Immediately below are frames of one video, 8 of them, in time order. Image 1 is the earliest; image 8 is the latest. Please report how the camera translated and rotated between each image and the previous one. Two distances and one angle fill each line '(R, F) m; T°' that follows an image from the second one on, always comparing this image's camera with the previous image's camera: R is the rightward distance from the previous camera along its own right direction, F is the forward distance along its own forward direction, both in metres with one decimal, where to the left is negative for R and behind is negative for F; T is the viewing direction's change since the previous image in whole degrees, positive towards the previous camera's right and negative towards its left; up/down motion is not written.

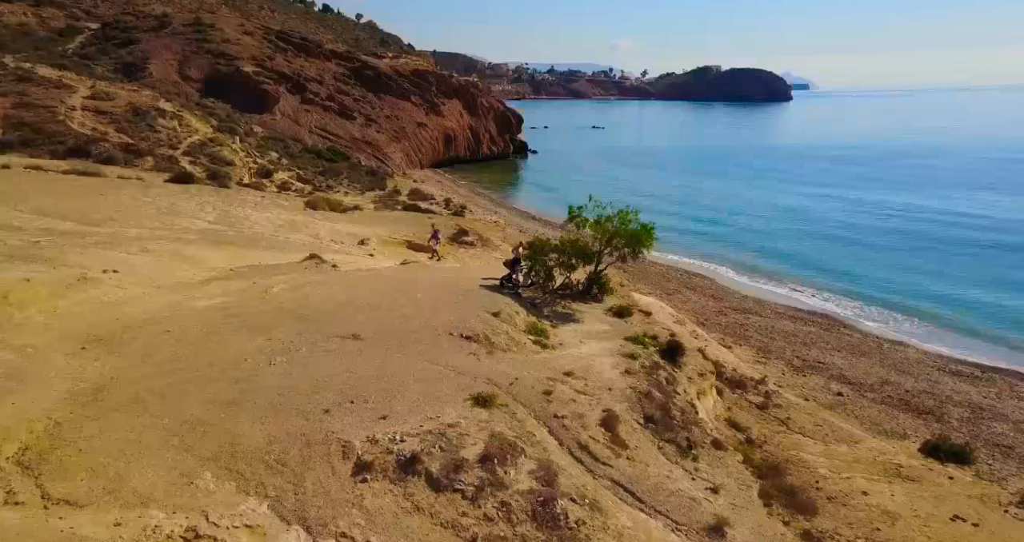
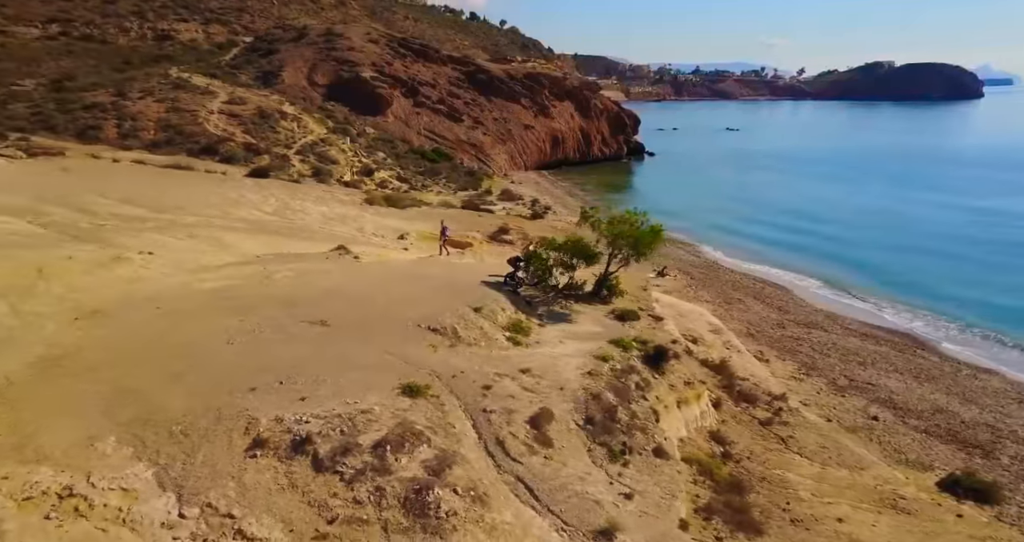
(+2.3, +0.4) m; -9°
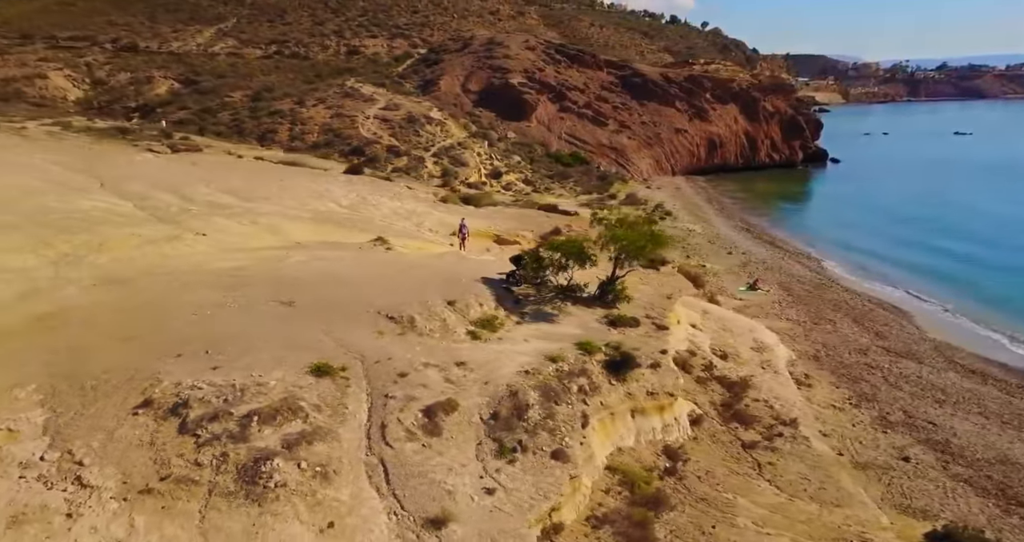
(+3.1, +0.4) m; -12°
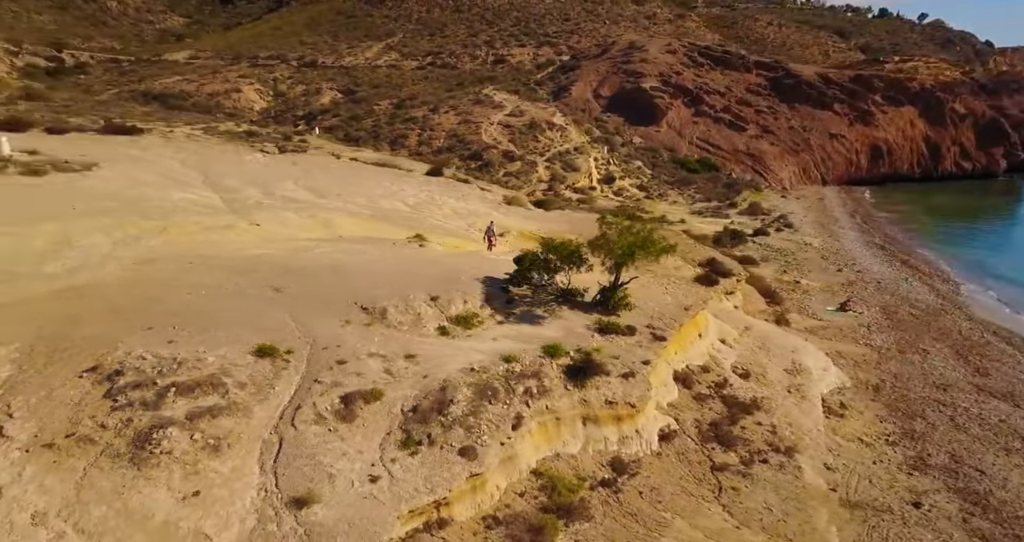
(+2.8, +0.3) m; -11°
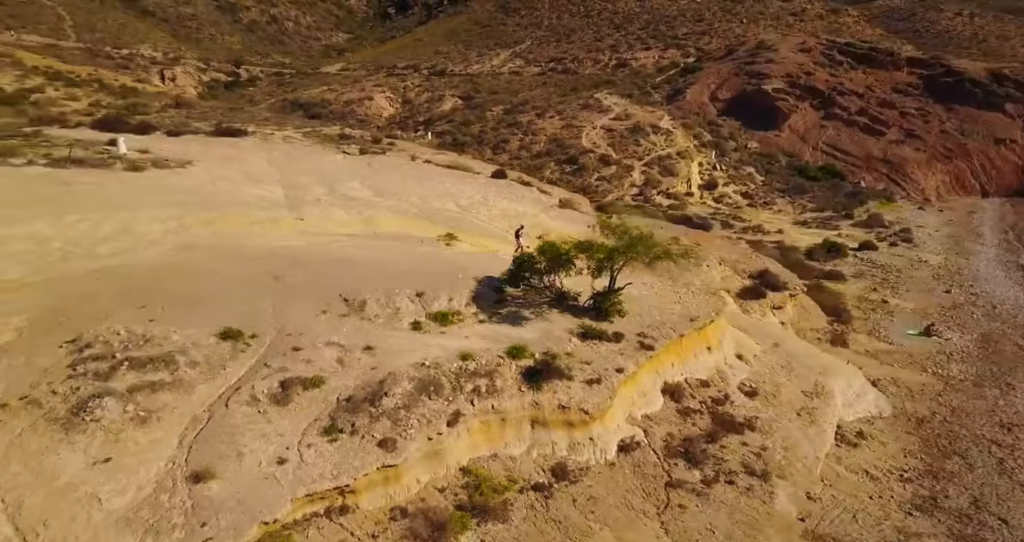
(+2.4, +0.2) m; -9°
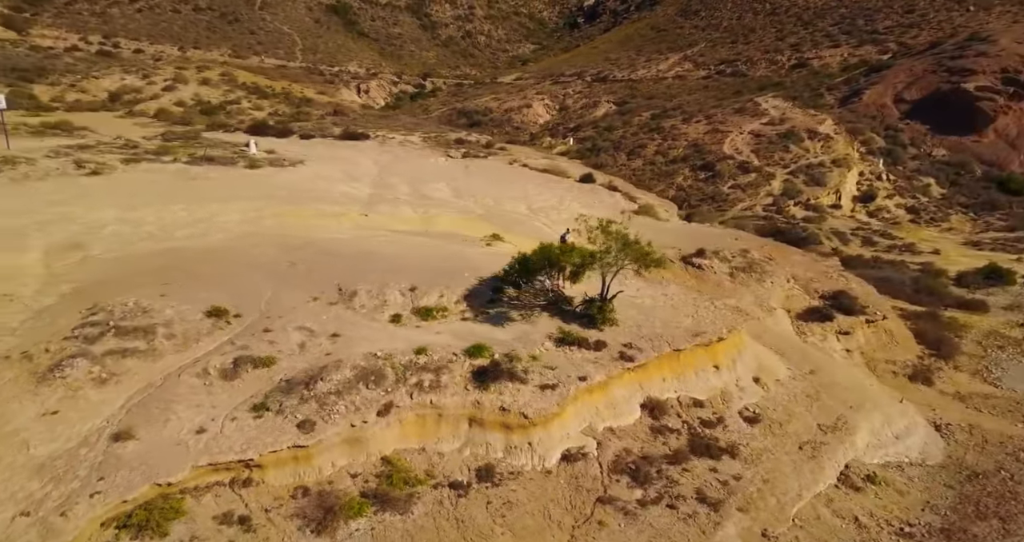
(+3.2, +0.3) m; -12°
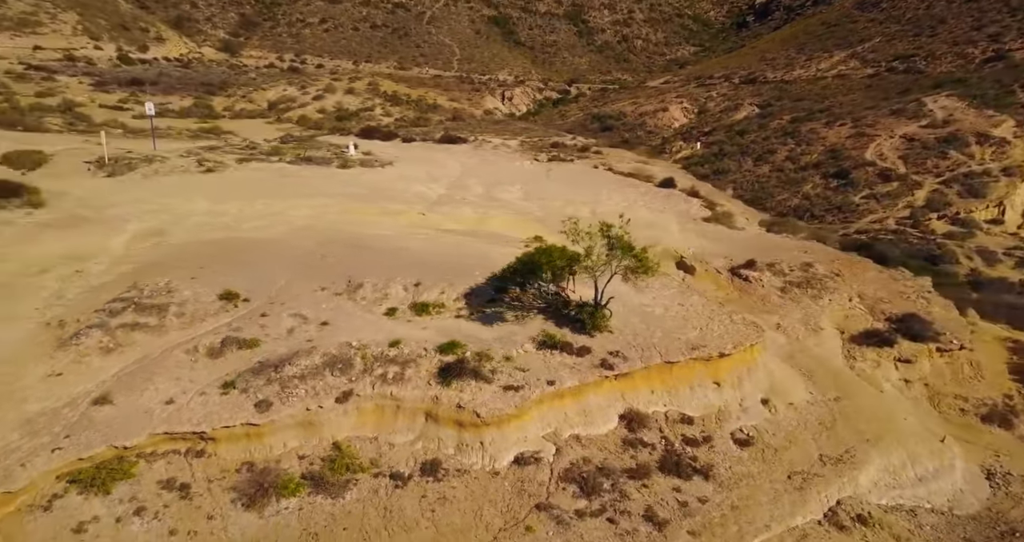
(+2.7, +0.2) m; -11°
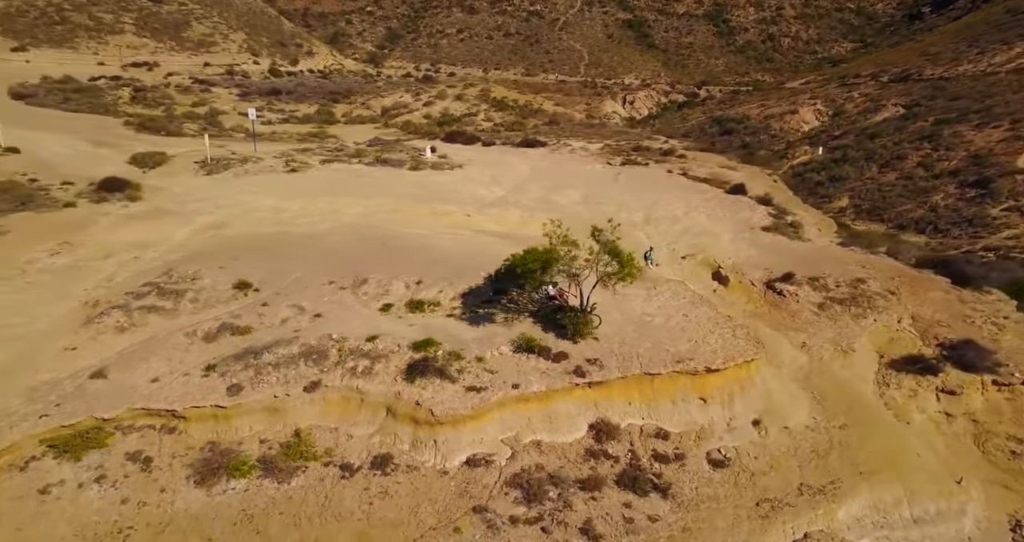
(+2.5, +0.1) m; -9°
